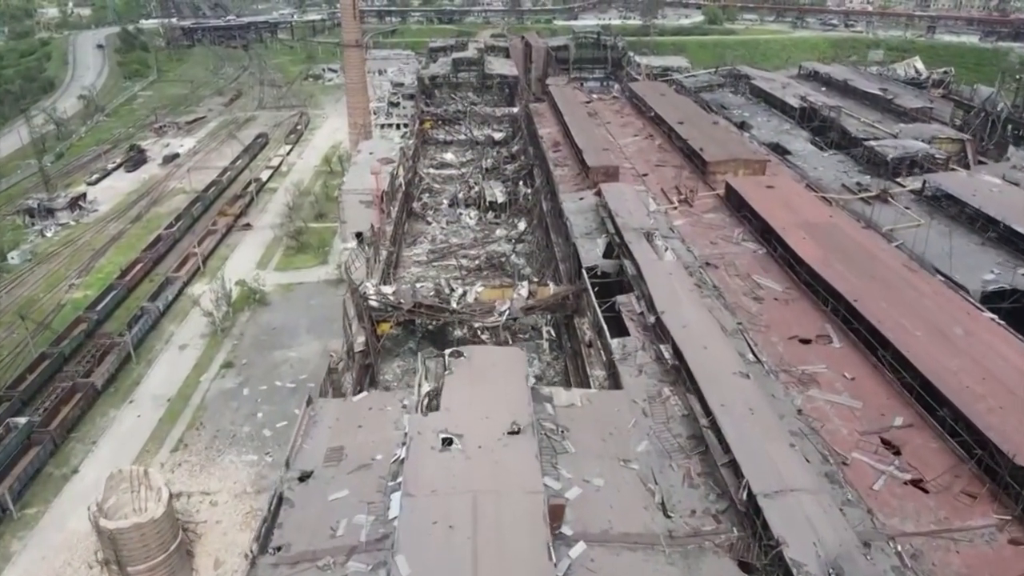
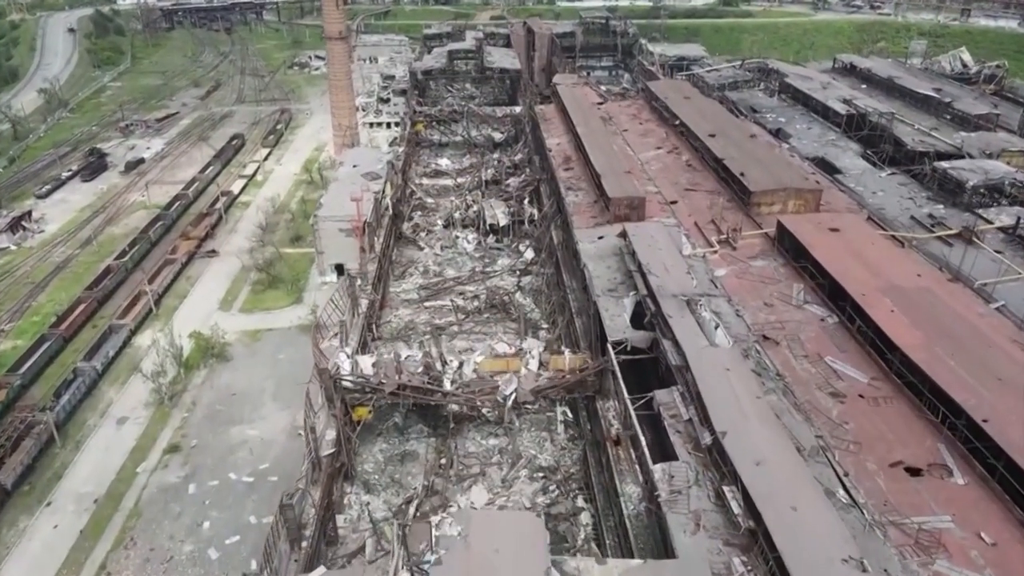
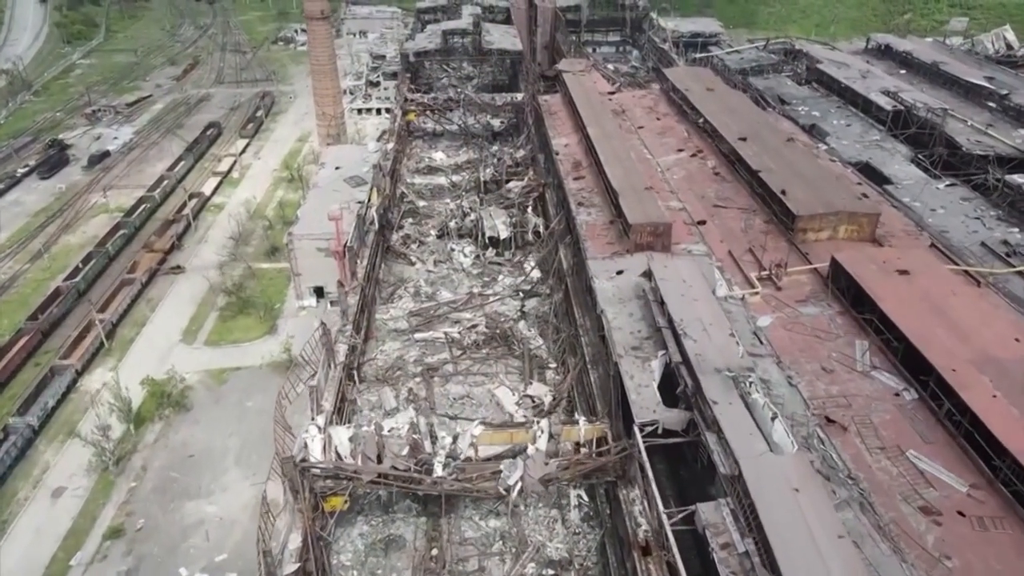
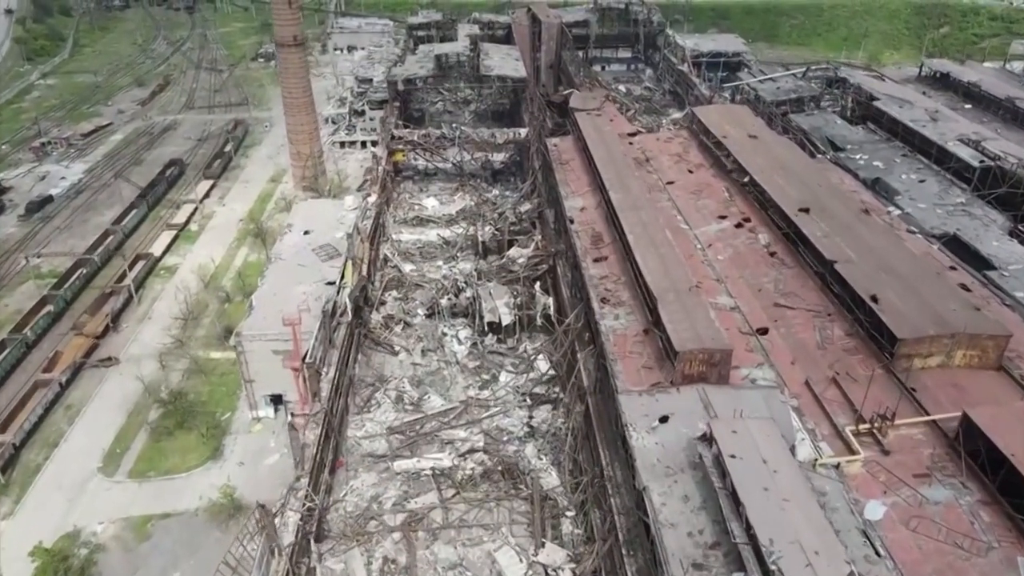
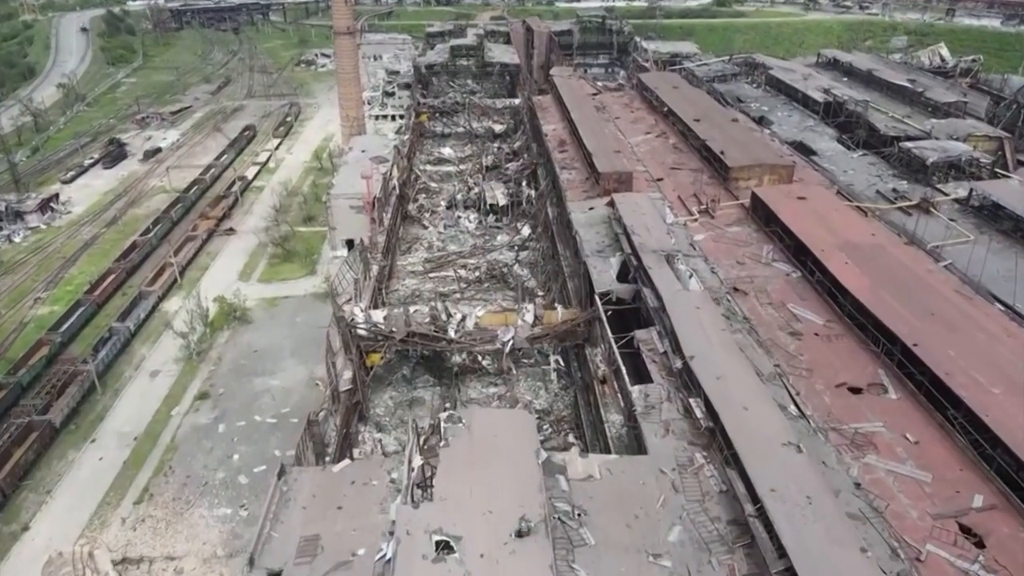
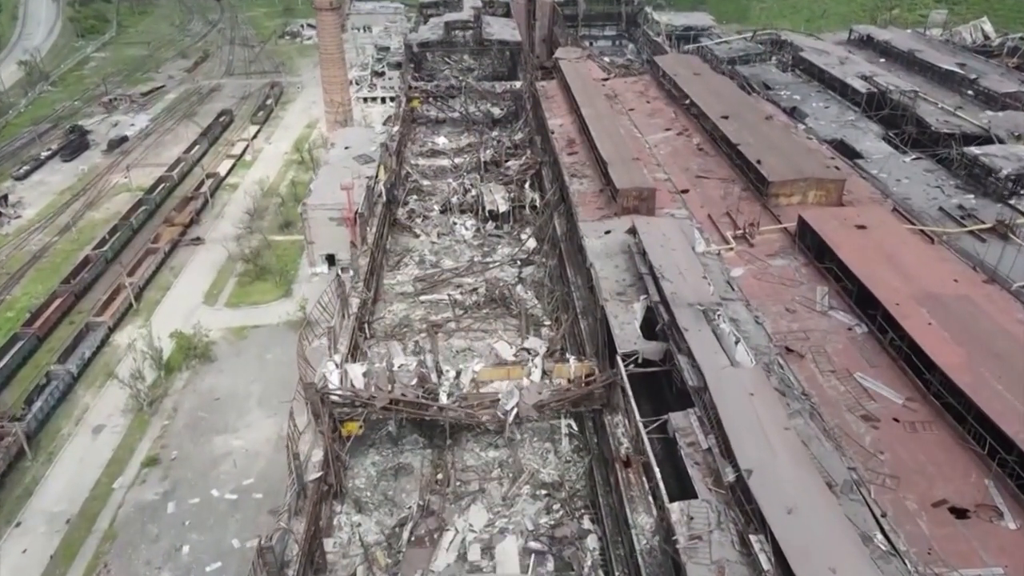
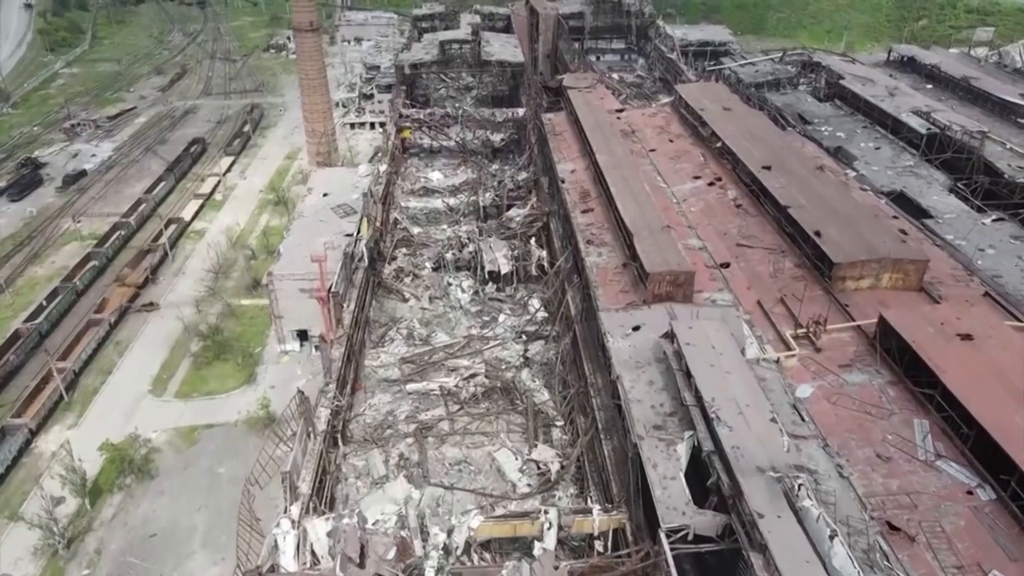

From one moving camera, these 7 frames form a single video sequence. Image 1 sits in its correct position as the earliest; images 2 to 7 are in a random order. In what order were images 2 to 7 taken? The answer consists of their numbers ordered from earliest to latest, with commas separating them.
5, 2, 6, 3, 7, 4
